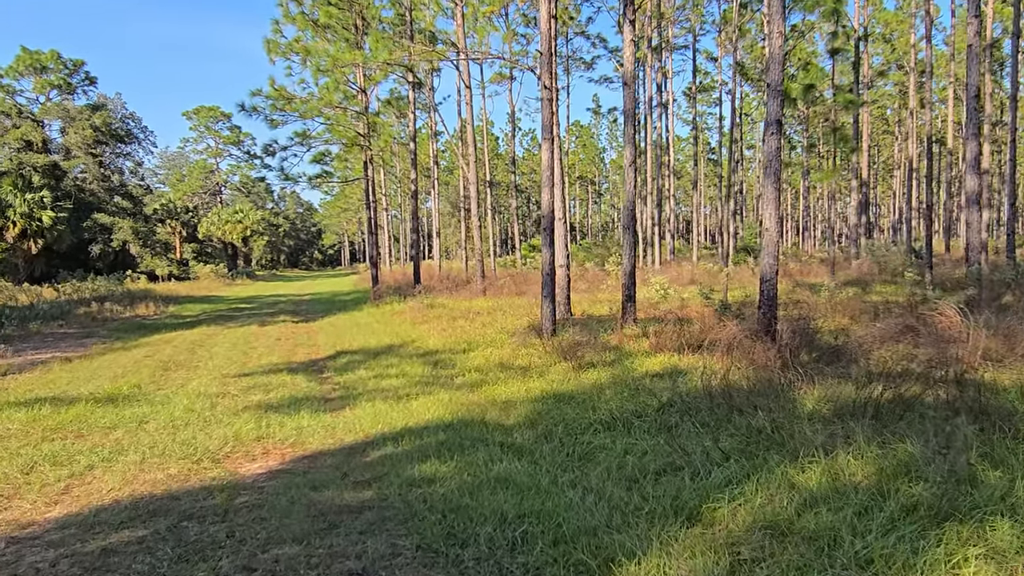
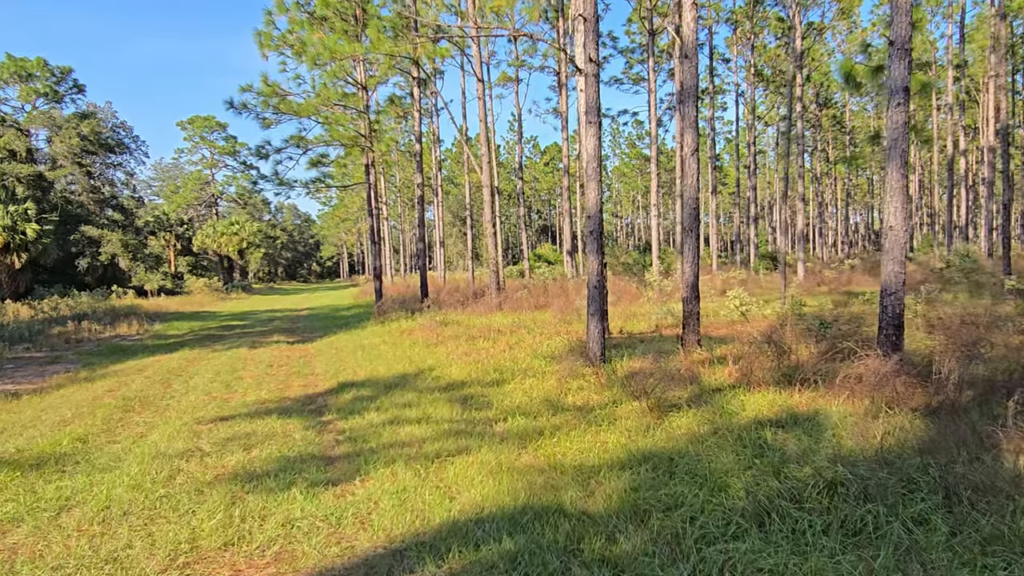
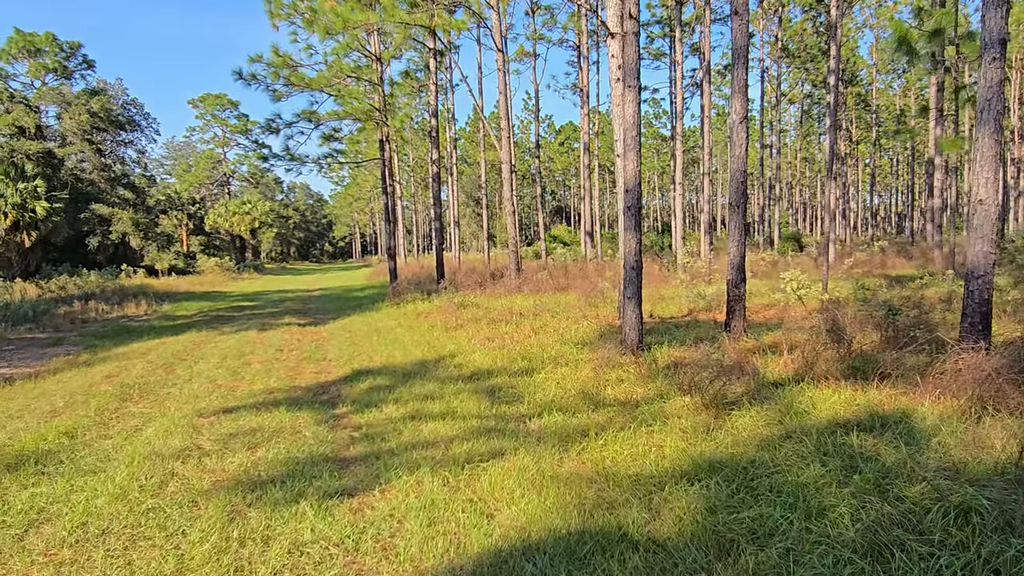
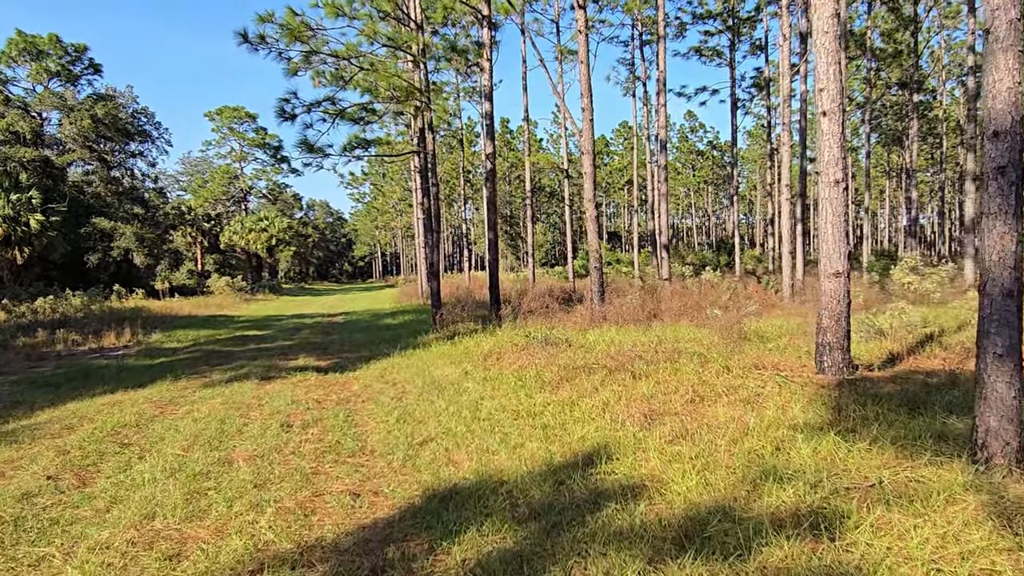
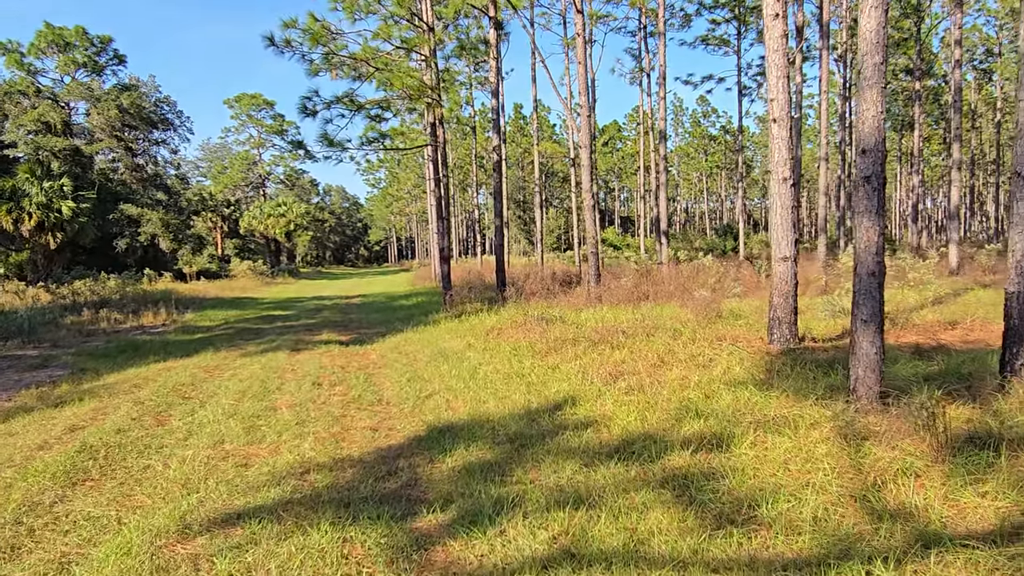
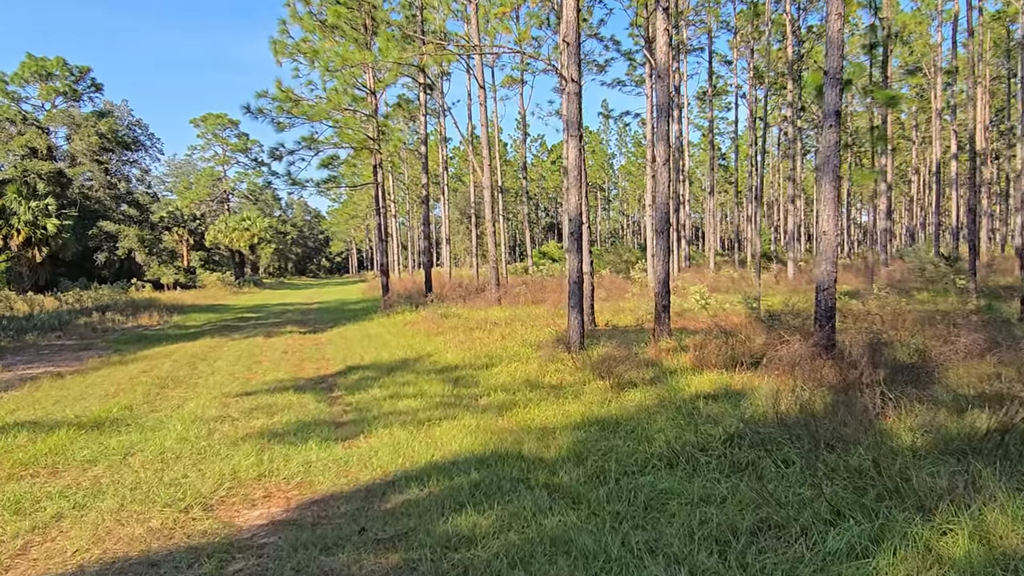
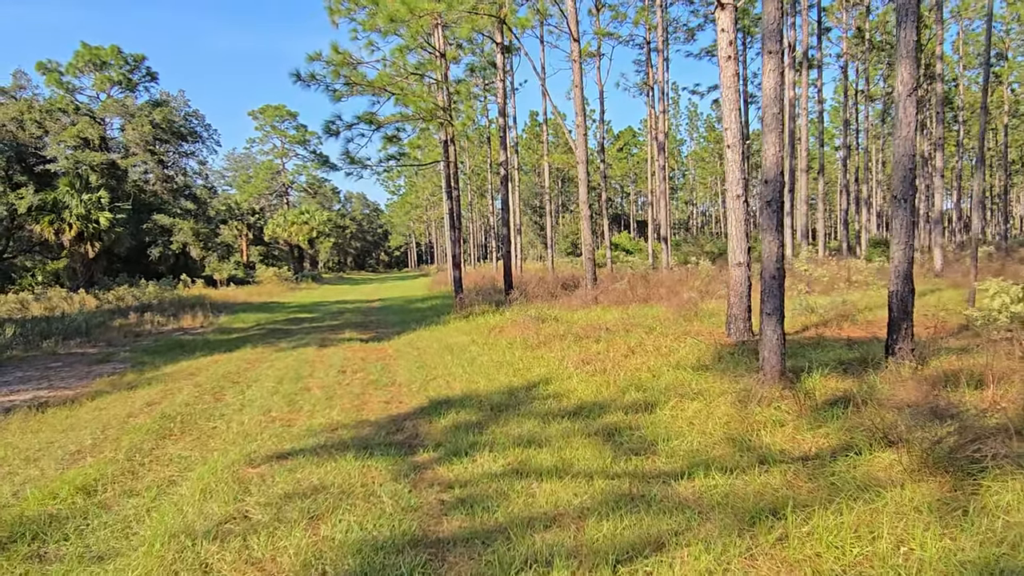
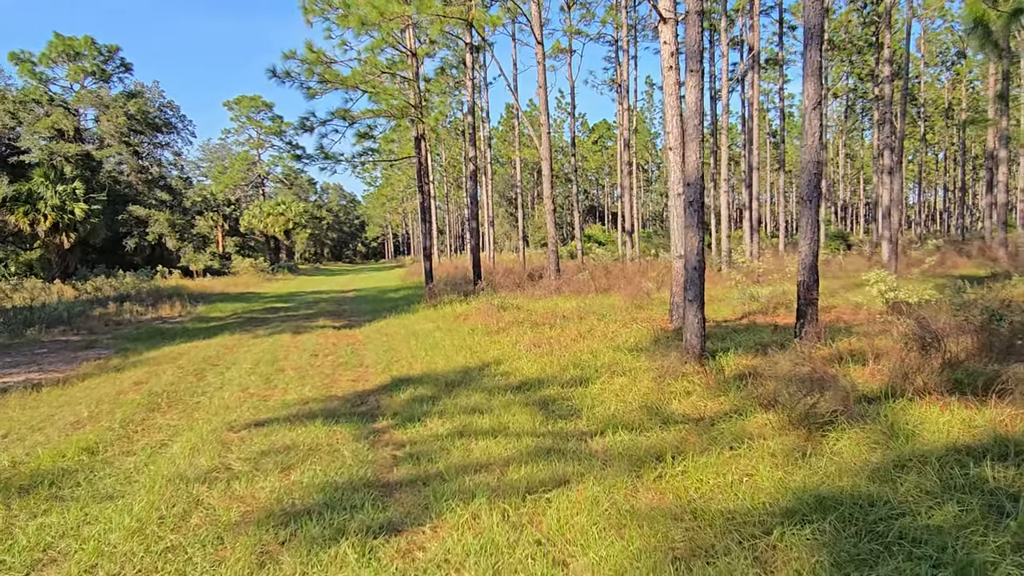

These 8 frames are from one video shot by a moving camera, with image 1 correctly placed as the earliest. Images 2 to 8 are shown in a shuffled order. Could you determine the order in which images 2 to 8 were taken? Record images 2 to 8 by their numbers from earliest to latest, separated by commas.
6, 2, 3, 8, 7, 5, 4
